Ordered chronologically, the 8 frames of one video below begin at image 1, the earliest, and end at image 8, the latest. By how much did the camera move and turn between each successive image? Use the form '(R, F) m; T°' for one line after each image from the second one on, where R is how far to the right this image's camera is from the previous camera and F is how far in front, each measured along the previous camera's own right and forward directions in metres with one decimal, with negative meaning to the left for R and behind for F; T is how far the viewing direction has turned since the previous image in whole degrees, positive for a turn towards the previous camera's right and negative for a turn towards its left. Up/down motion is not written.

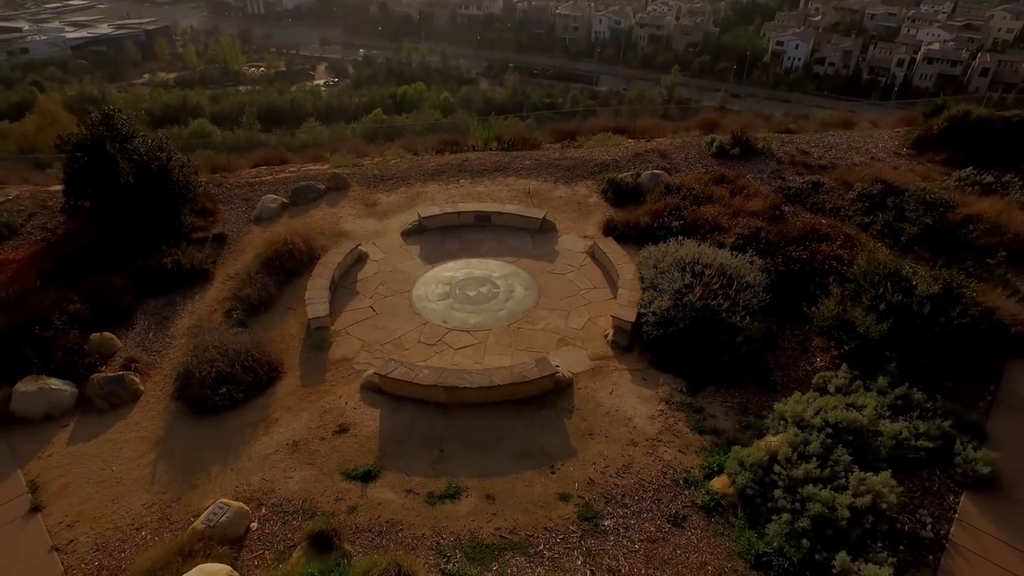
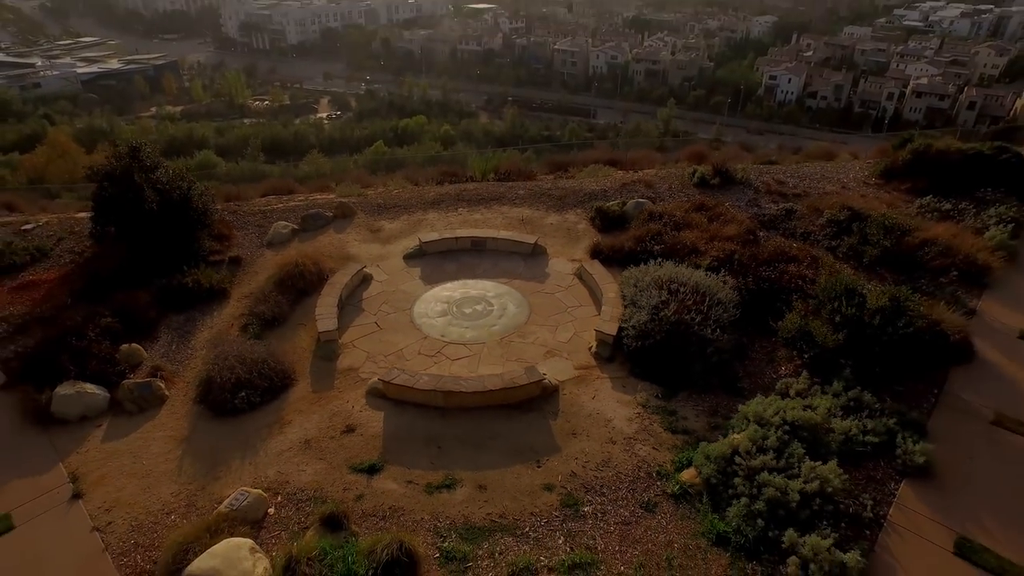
(+0.1, -0.7) m; 0°
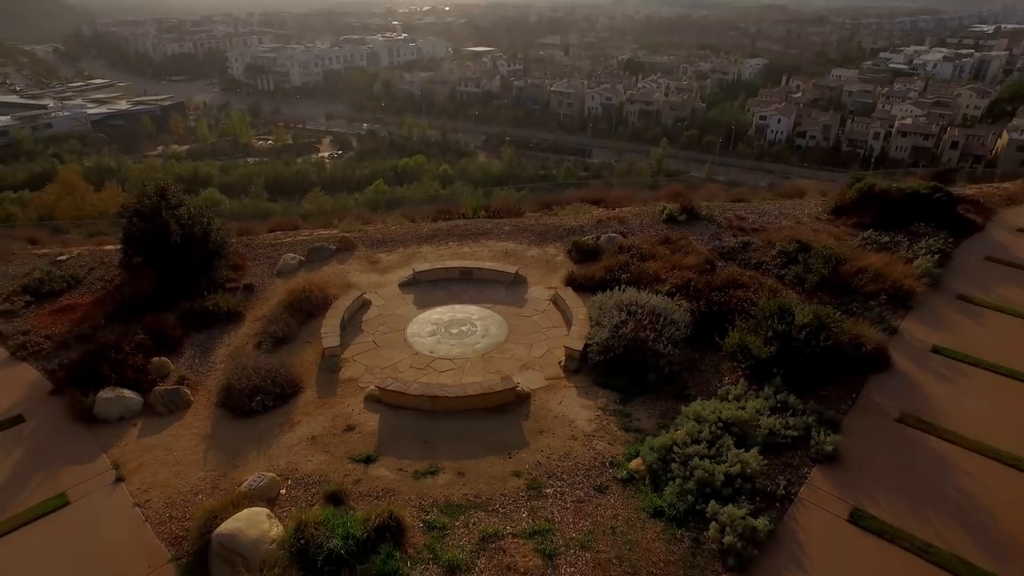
(+0.3, -1.1) m; 0°
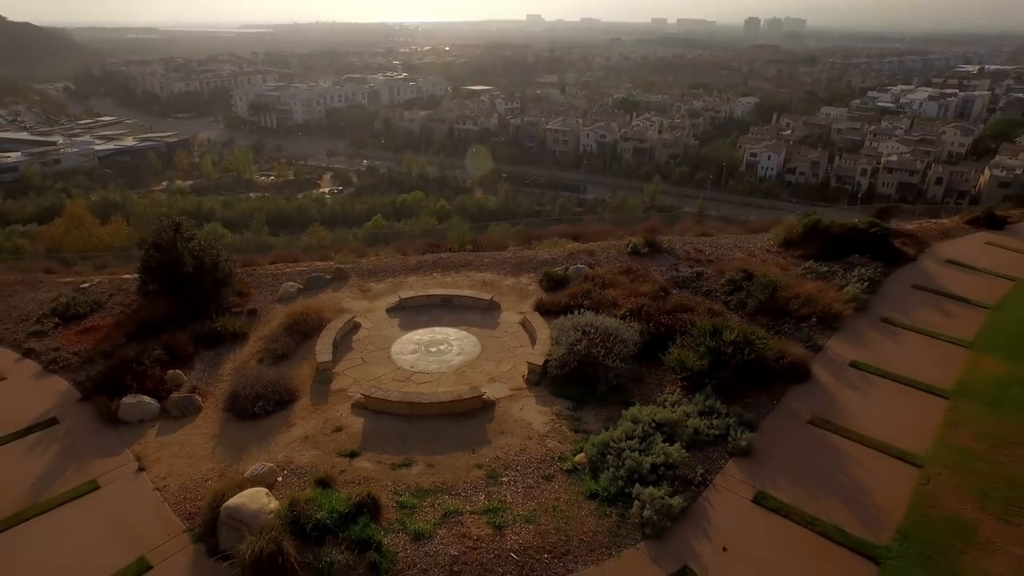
(+0.5, -1.3) m; 0°
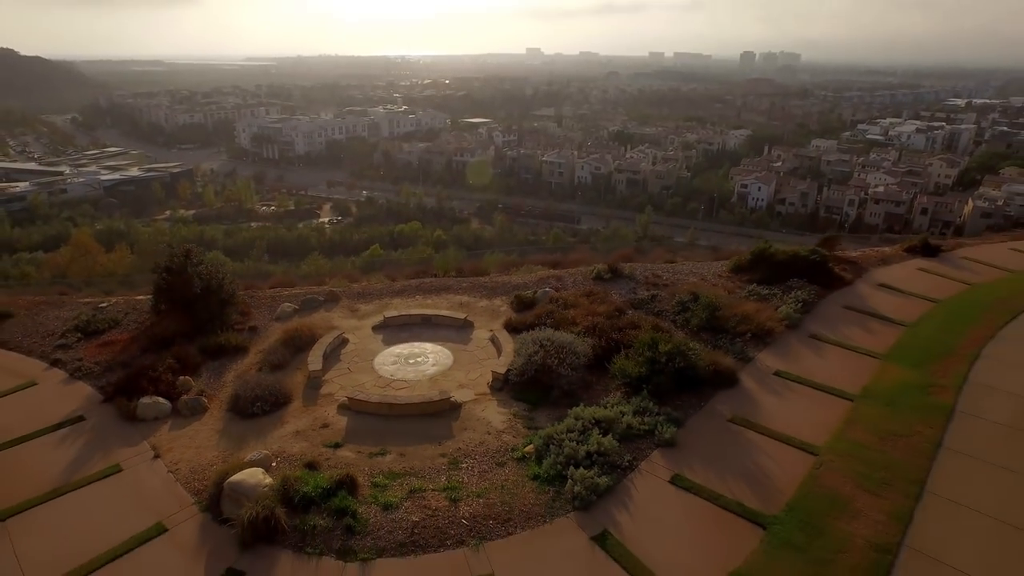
(+0.6, -1.5) m; 0°
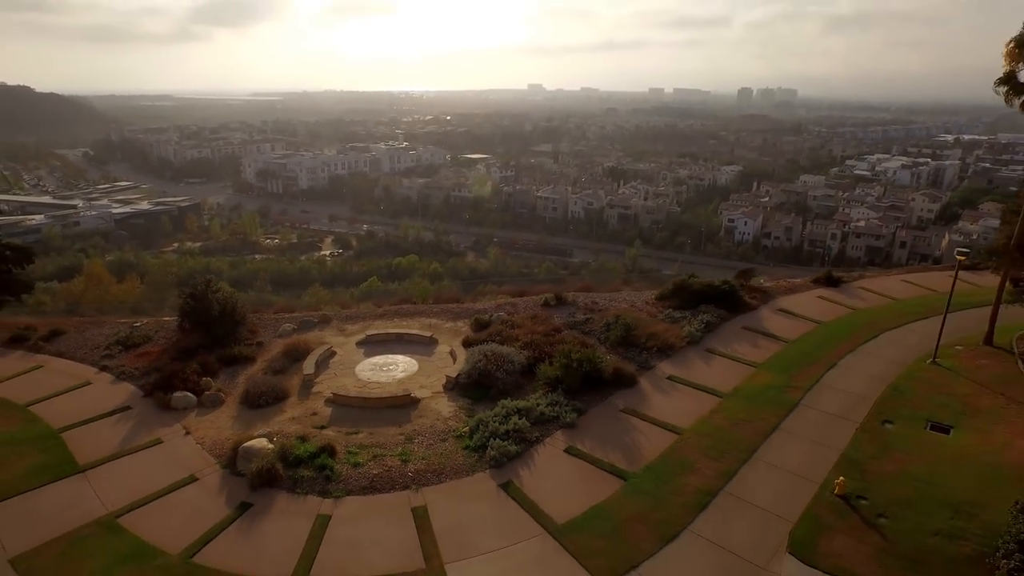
(+1.2, -3.2) m; 0°
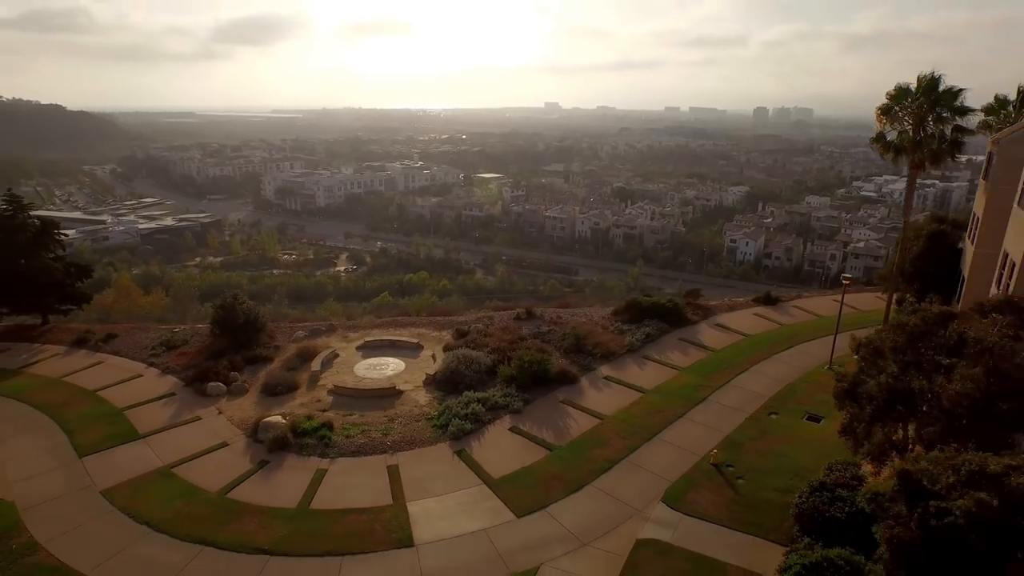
(+1.3, -3.4) m; -1°
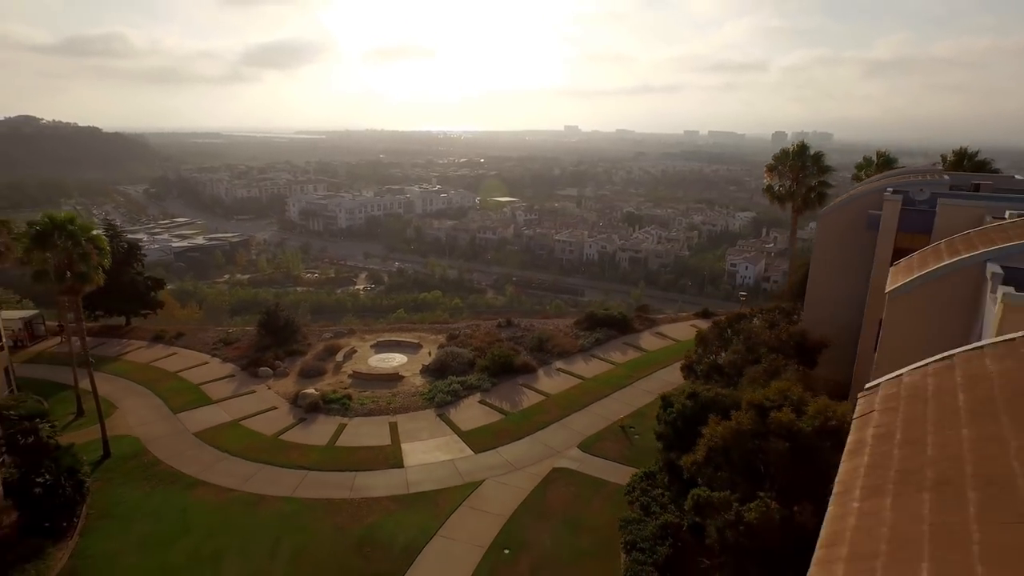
(+1.5, -5.6) m; -2°
